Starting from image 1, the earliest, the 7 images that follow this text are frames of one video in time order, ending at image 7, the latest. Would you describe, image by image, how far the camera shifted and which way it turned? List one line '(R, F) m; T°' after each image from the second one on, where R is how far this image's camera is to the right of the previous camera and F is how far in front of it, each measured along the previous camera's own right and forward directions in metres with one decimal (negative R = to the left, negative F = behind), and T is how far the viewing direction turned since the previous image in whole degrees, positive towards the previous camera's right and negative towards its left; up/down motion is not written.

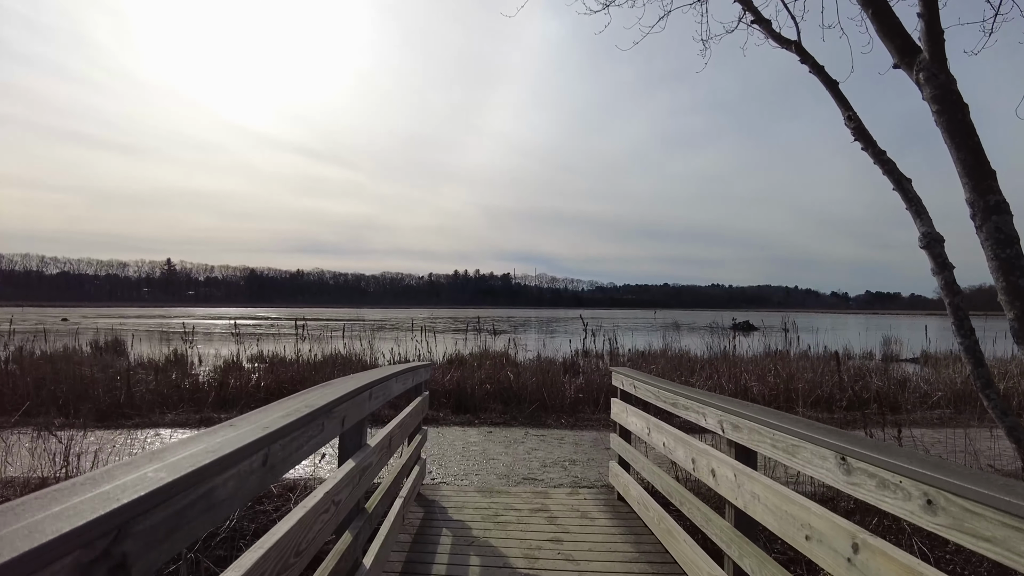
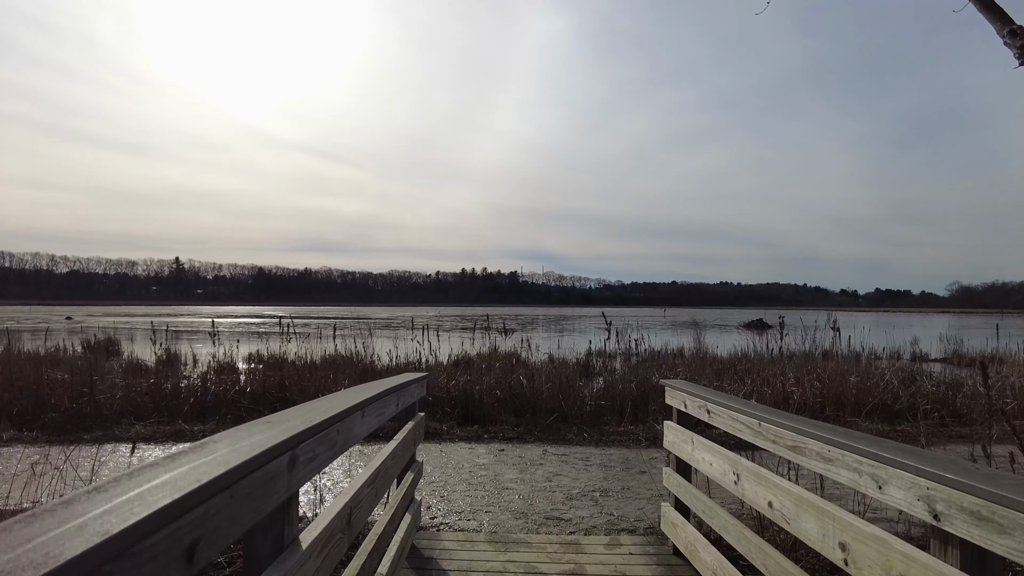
(-0.1, +1.0) m; -1°
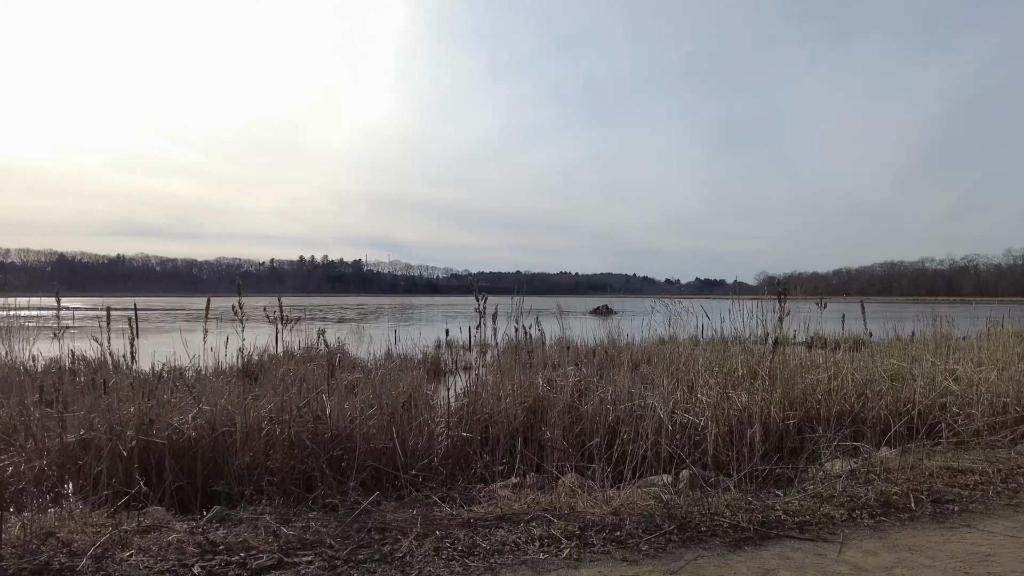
(+0.3, +3.4) m; +13°
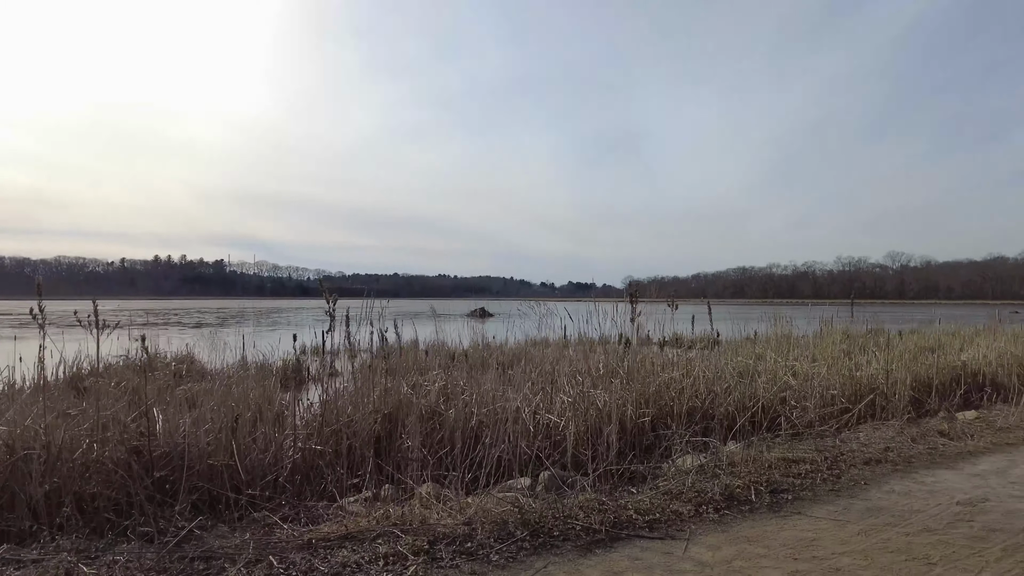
(+0.1, +0.1) m; +11°
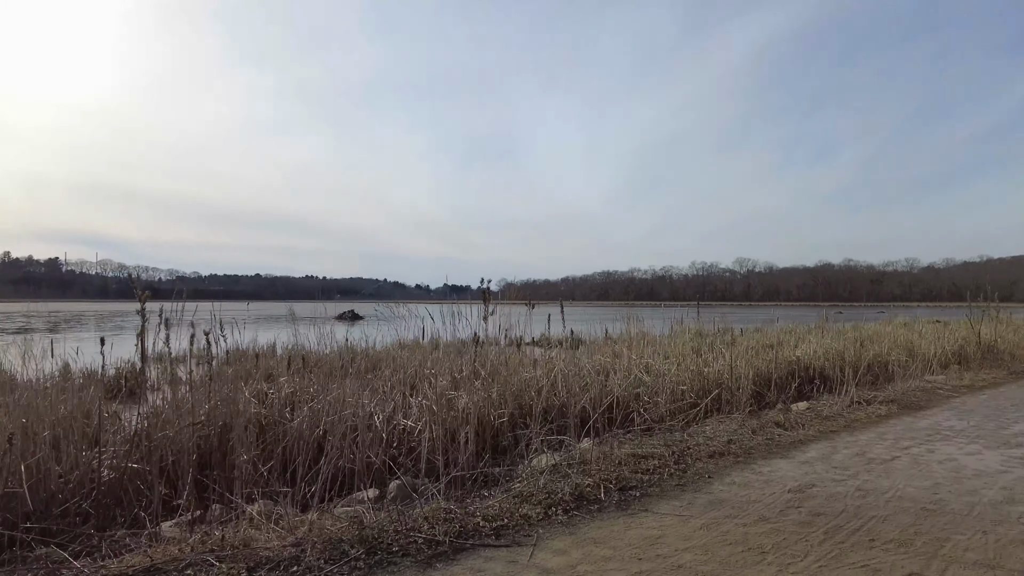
(+0.2, +0.2) m; +11°
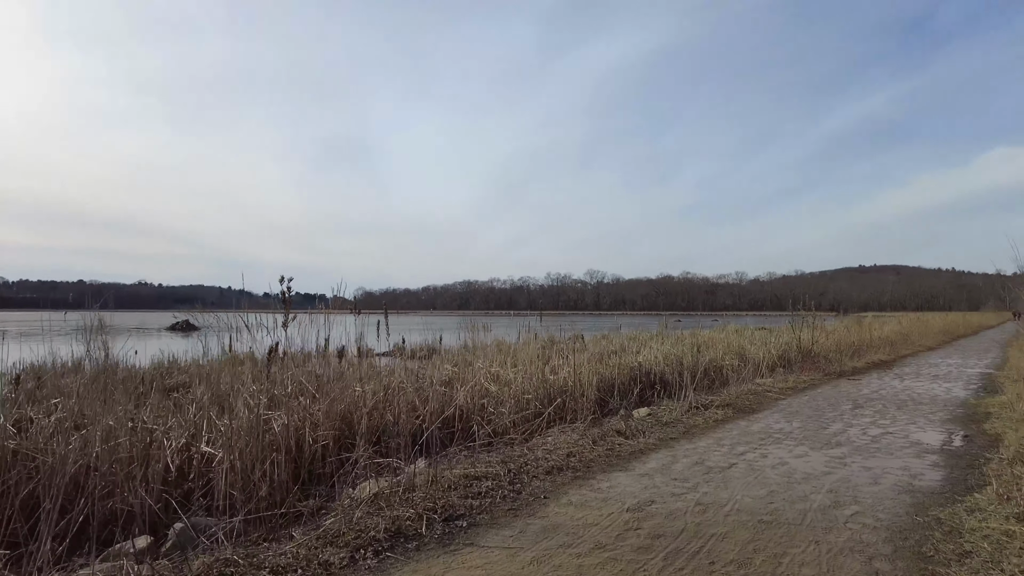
(+0.2, +0.4) m; +12°
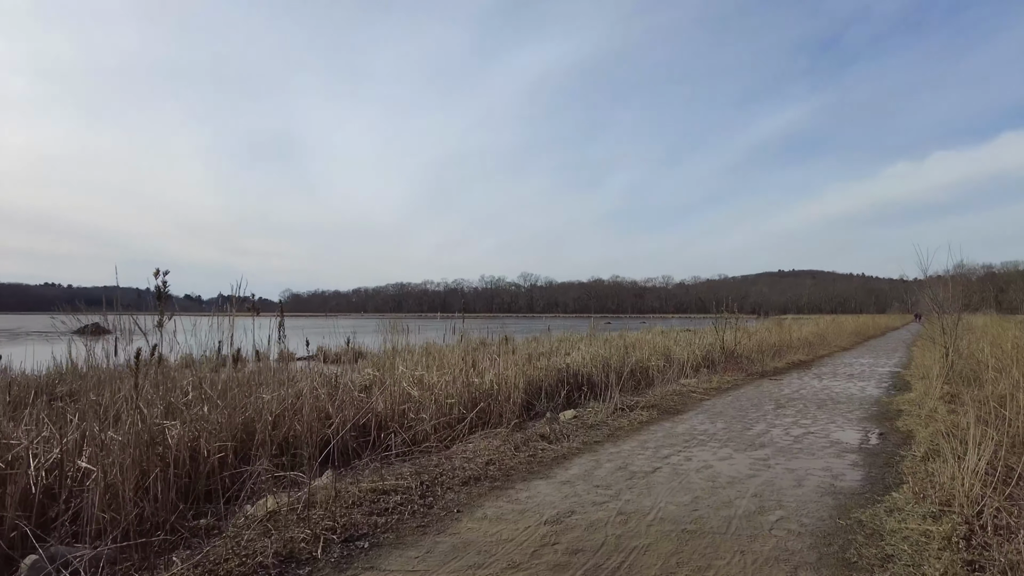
(+0.1, +0.3) m; +6°
